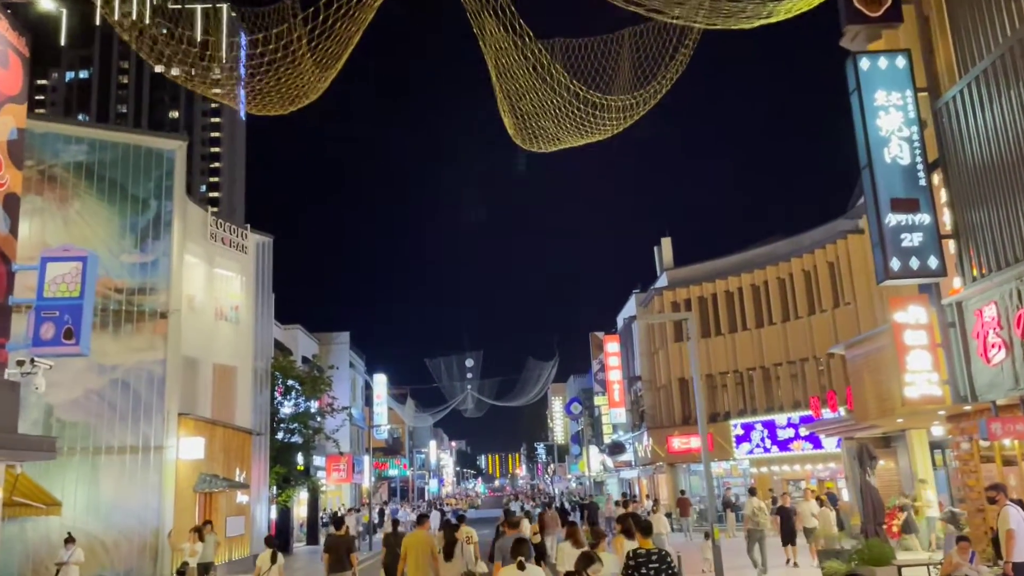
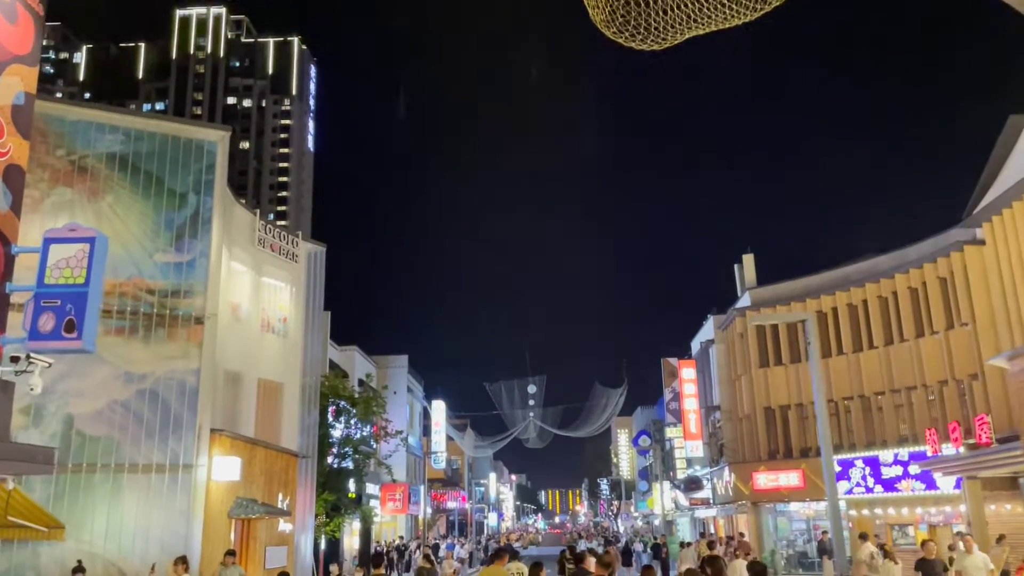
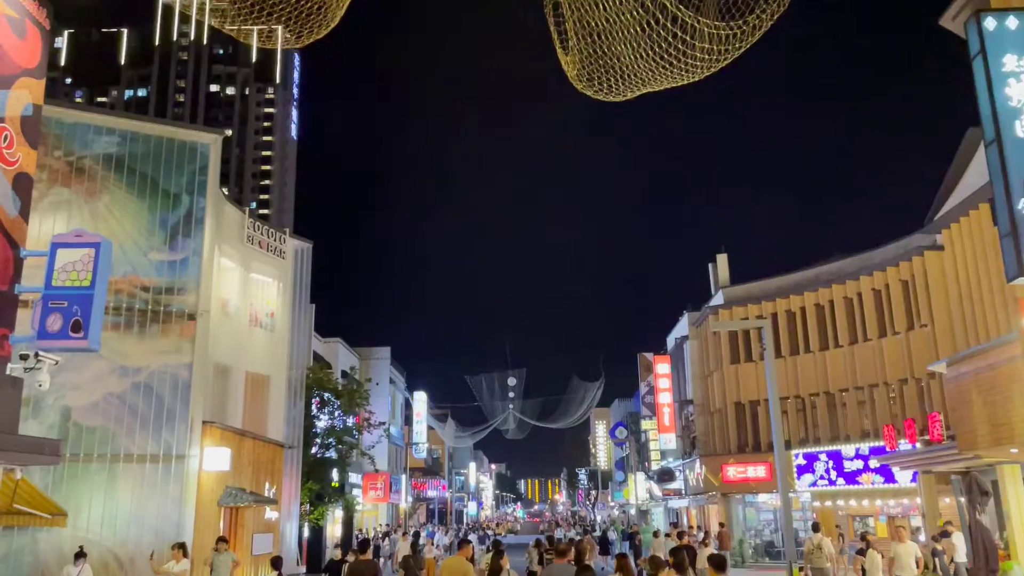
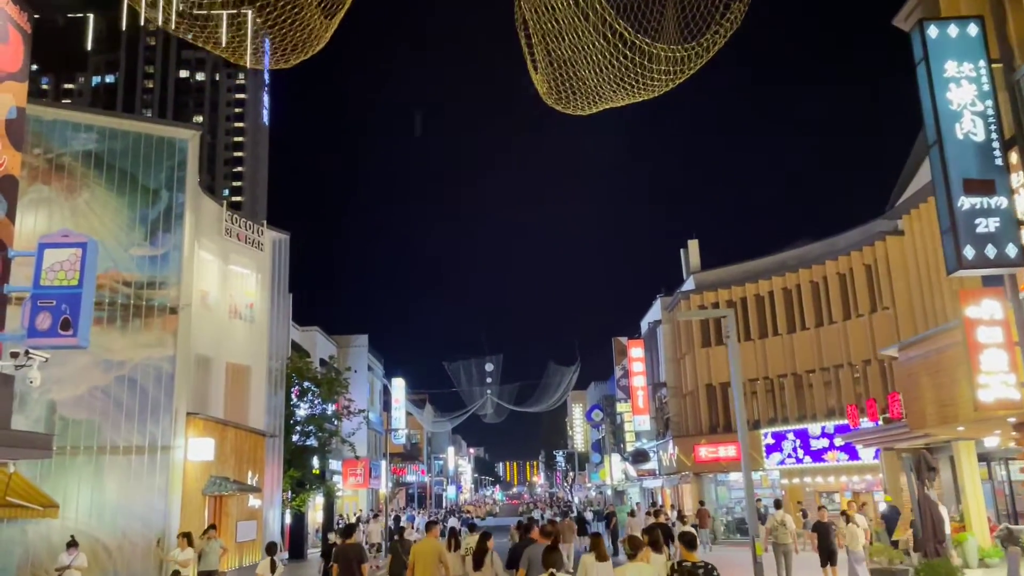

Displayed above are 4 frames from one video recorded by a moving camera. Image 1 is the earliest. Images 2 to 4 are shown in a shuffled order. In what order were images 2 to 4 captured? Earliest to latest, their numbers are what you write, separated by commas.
4, 3, 2
